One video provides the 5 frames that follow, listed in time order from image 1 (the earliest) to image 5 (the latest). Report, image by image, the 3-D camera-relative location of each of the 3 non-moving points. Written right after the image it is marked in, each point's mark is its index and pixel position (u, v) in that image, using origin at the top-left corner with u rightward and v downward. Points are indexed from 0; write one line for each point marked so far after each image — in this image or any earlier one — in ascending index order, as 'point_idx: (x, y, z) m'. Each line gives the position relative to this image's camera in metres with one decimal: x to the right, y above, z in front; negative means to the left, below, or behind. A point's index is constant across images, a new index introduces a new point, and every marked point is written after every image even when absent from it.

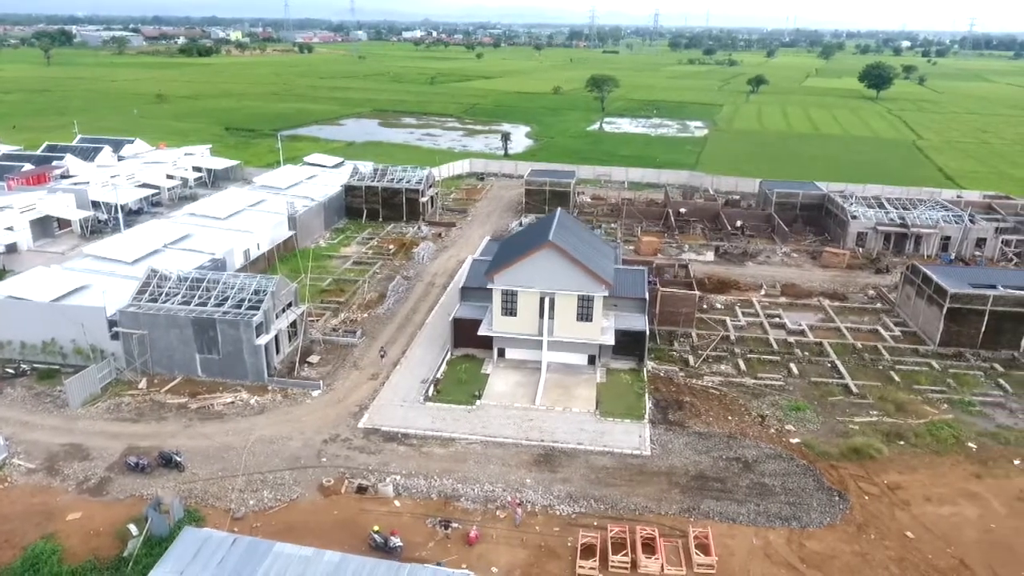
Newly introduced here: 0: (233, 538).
0: (-6.3, -5.6, +16.2) m
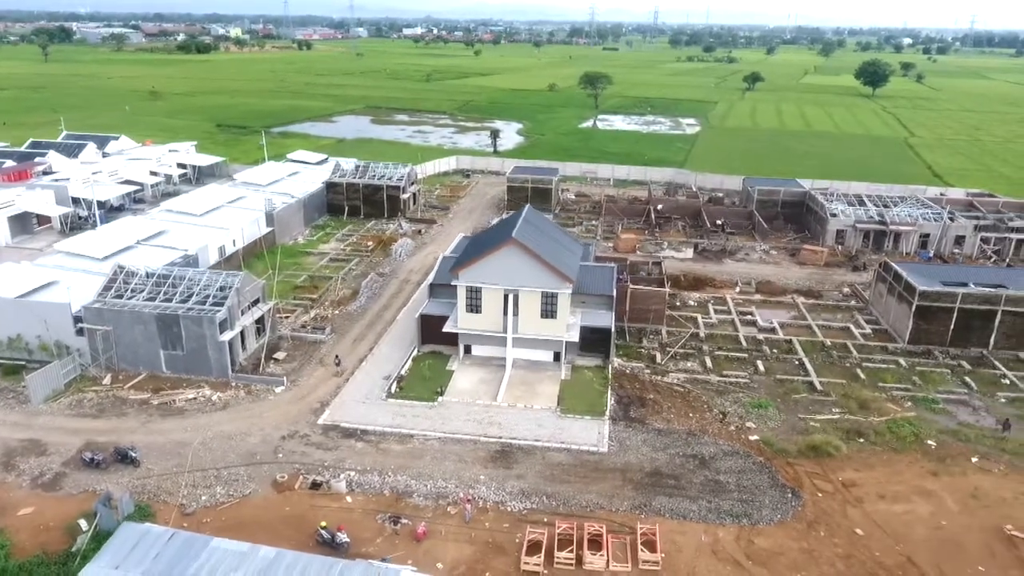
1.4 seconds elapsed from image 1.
0: (-7.7, -5.5, +16.3) m
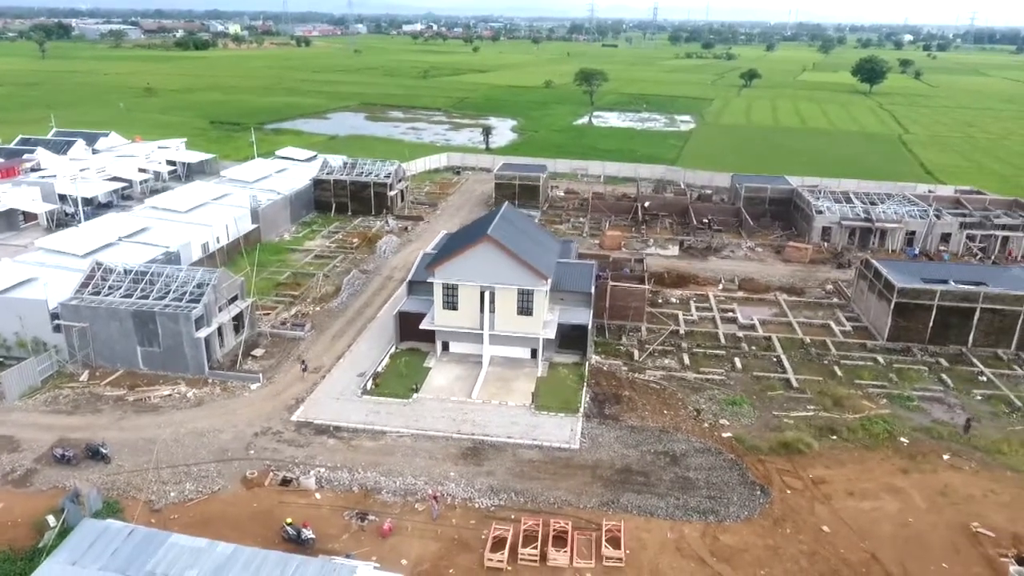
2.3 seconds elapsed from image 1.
0: (-8.6, -5.4, +16.3) m
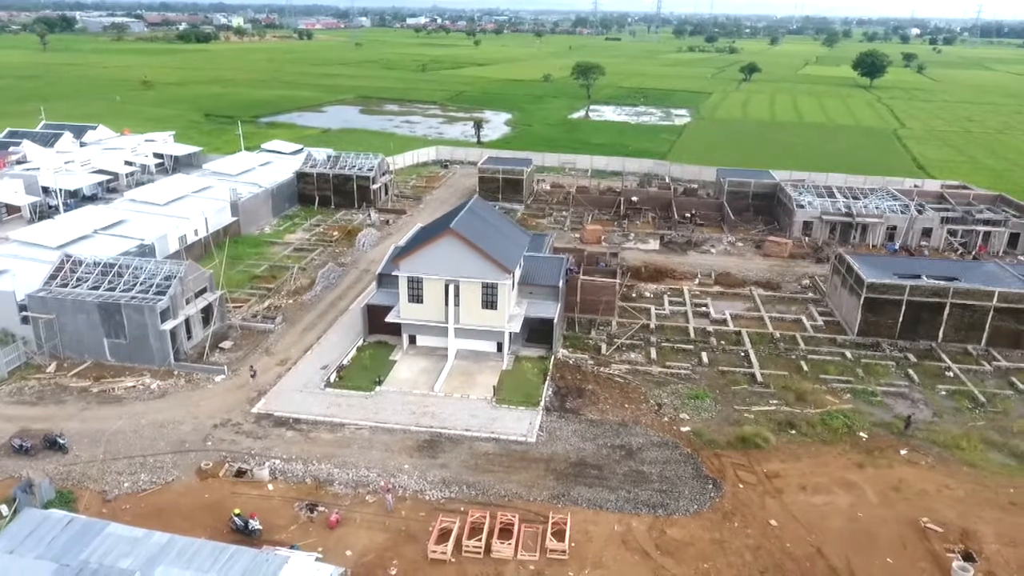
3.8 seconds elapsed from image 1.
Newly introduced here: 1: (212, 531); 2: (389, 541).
0: (-10.1, -5.3, +16.5) m
1: (-8.0, -6.5, +19.3) m
2: (-3.3, -6.7, +19.1) m
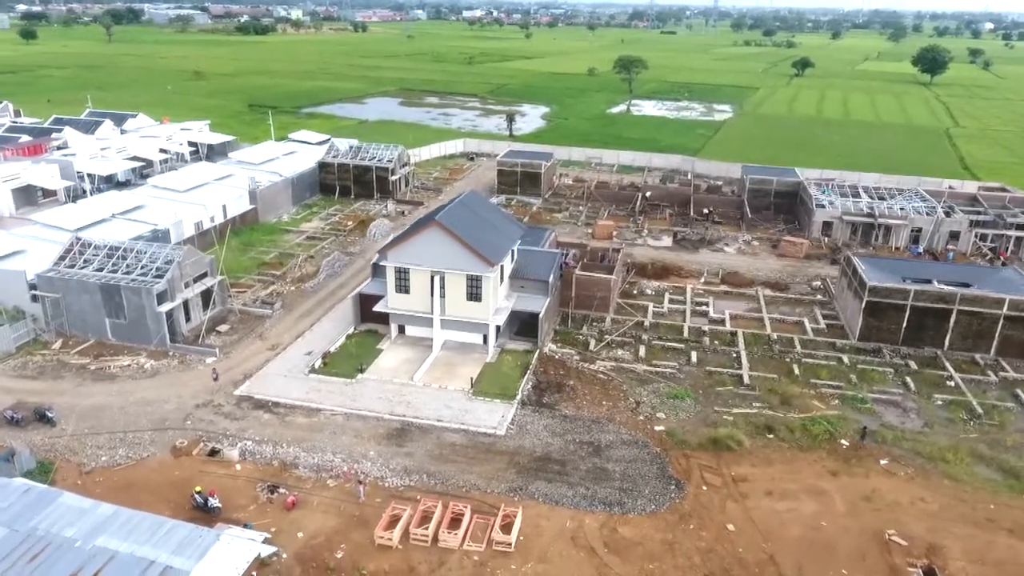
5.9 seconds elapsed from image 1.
0: (-11.5, -4.8, +17.3) m
1: (-9.4, -6.0, +20.0) m
2: (-4.6, -6.4, +19.5) m
